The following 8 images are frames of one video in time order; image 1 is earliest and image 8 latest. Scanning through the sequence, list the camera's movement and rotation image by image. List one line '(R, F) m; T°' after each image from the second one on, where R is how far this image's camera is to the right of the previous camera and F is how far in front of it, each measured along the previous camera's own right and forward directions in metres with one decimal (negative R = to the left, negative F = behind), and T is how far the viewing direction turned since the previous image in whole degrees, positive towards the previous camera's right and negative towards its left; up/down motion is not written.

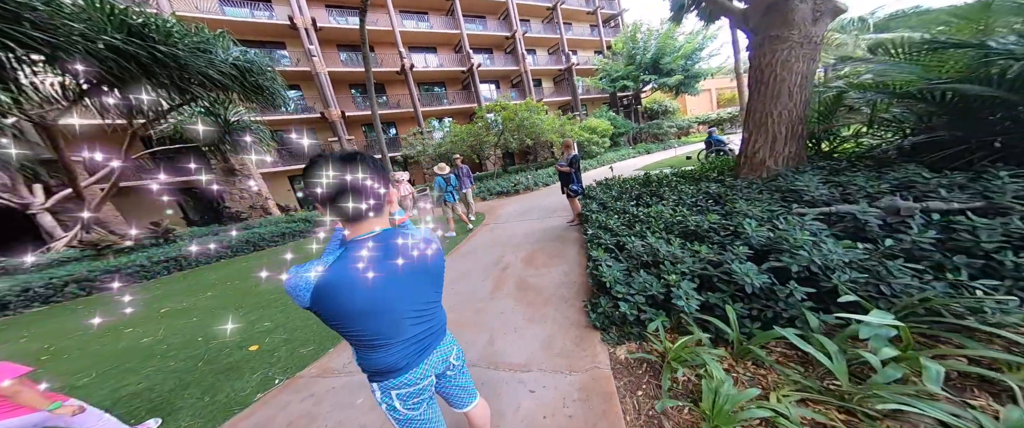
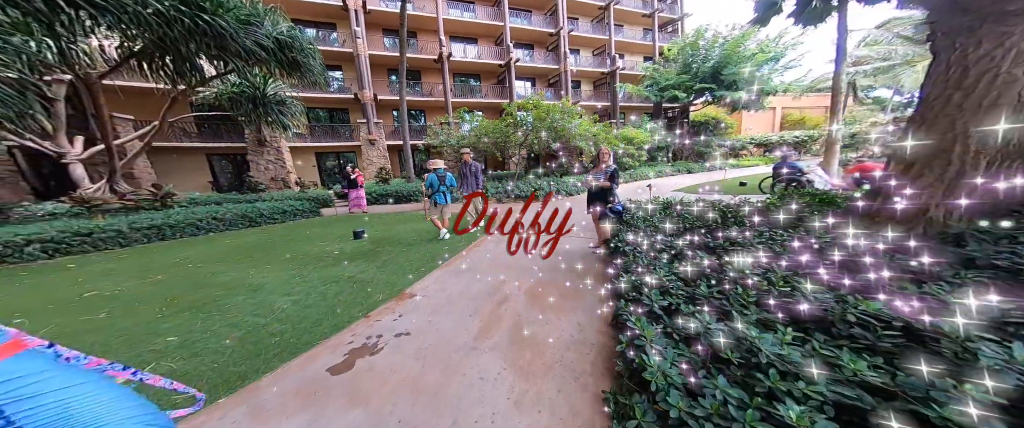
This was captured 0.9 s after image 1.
(+0.1, +0.9) m; -5°
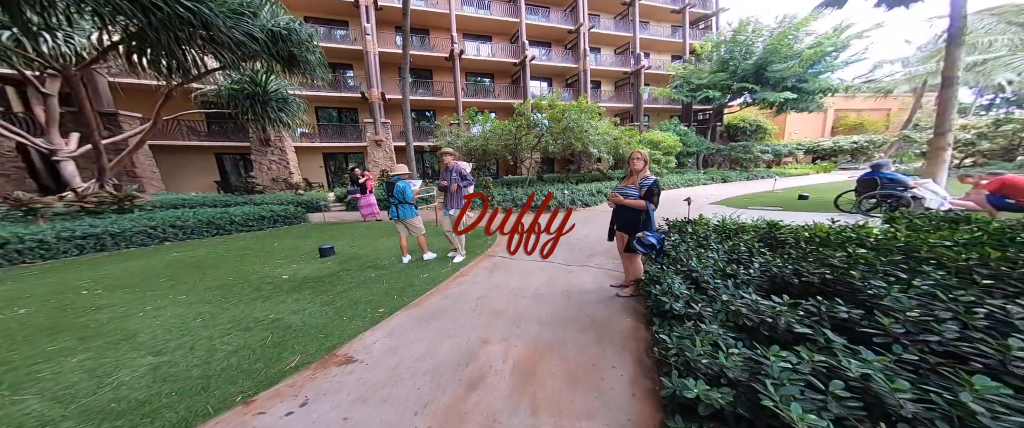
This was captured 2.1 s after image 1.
(+0.2, +1.1) m; -3°
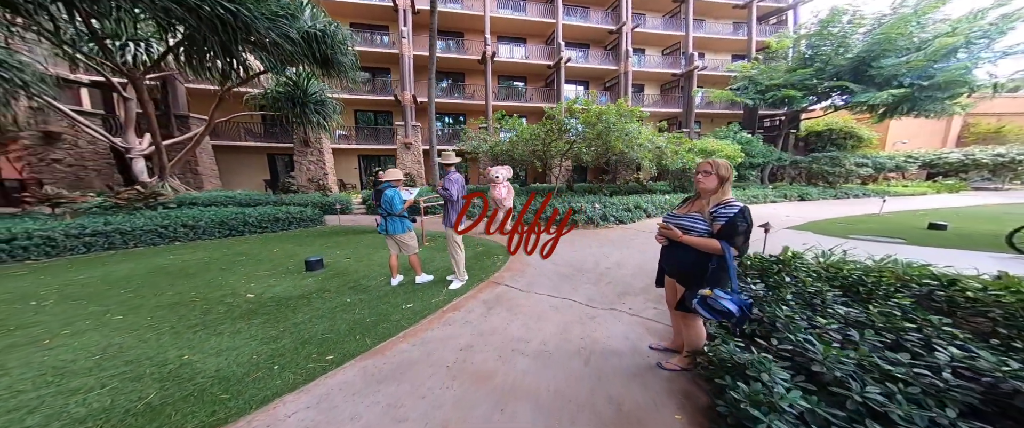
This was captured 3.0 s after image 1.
(+0.3, +0.9) m; -8°
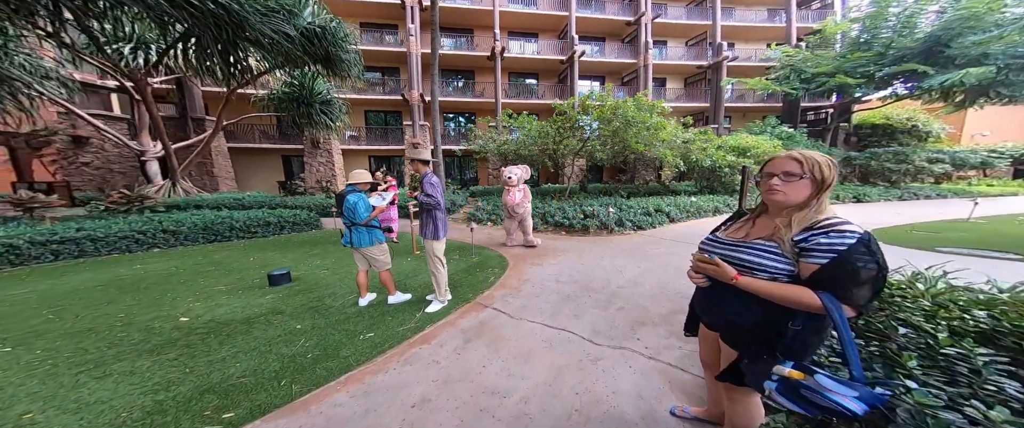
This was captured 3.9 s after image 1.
(+0.3, +0.6) m; -4°
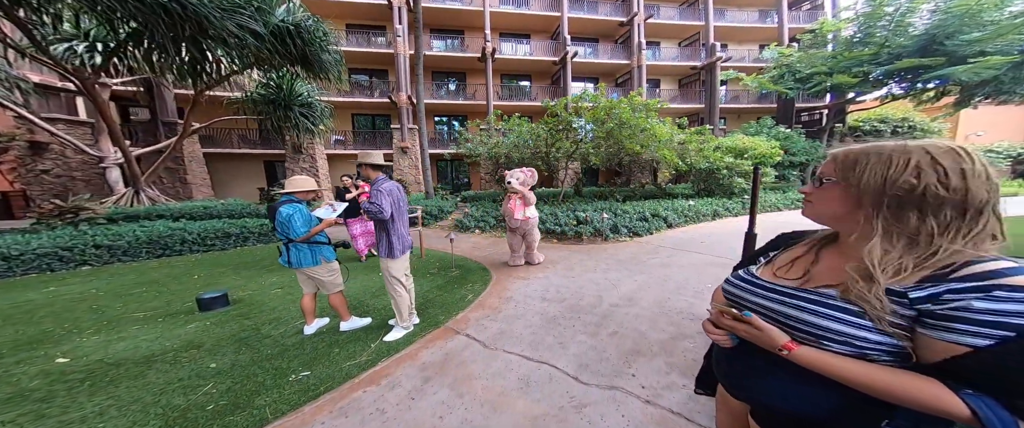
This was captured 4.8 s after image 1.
(+0.2, +0.5) m; +1°
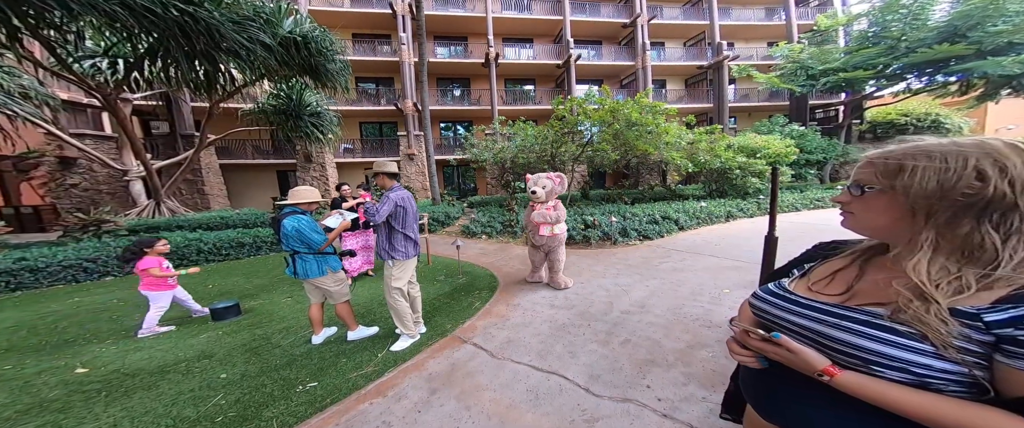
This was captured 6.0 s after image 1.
(0.0, 0.0) m; -2°
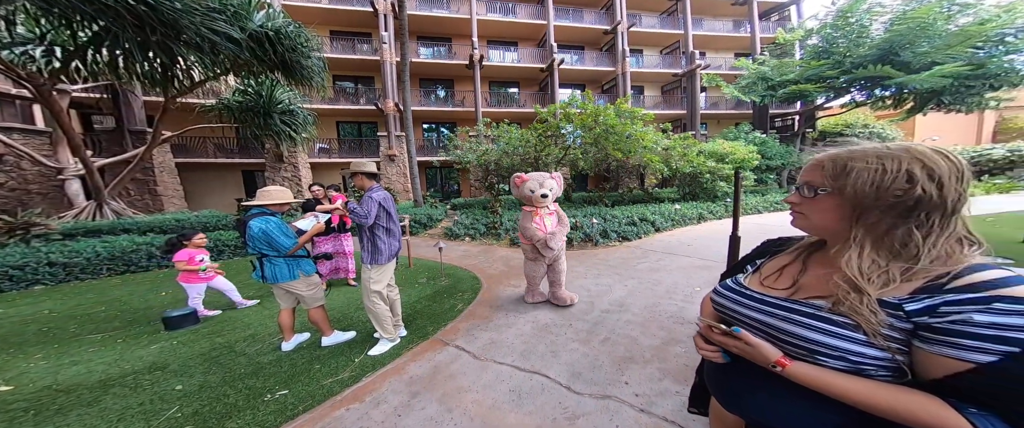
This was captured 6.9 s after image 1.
(0.0, 0.0) m; +4°
